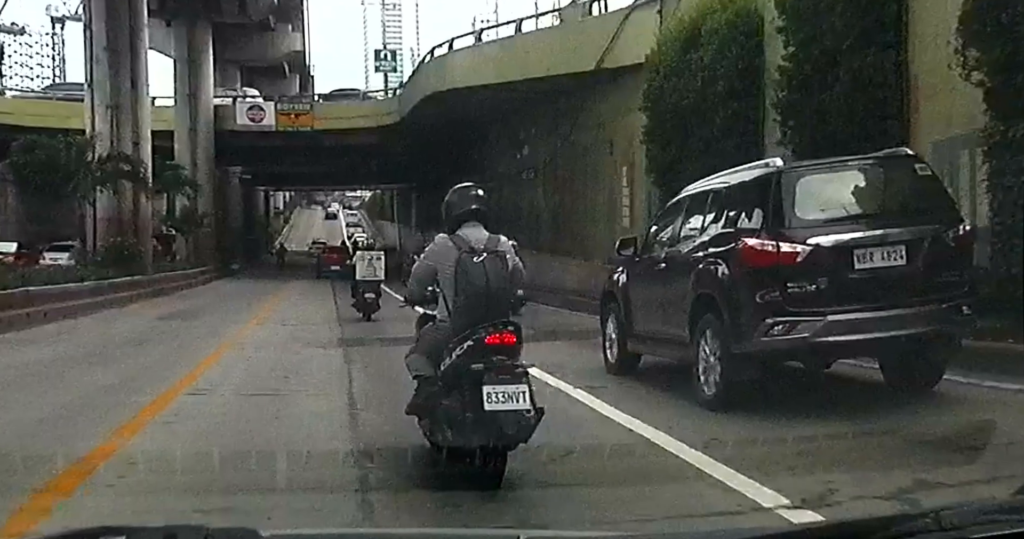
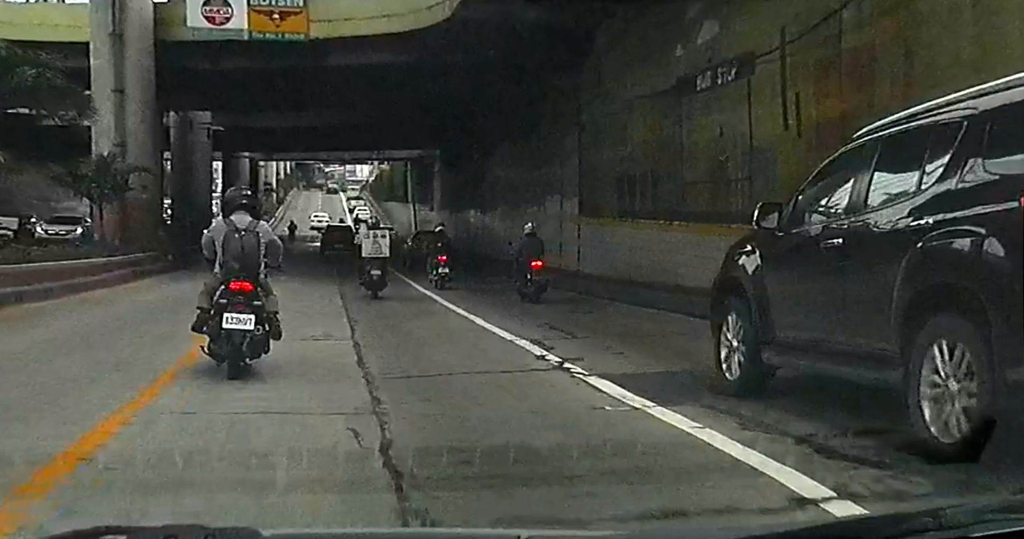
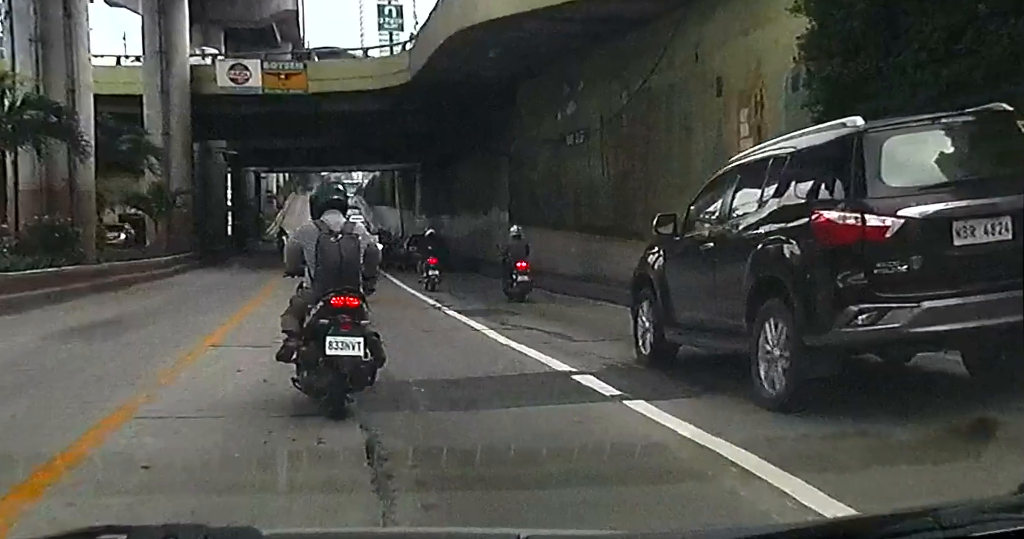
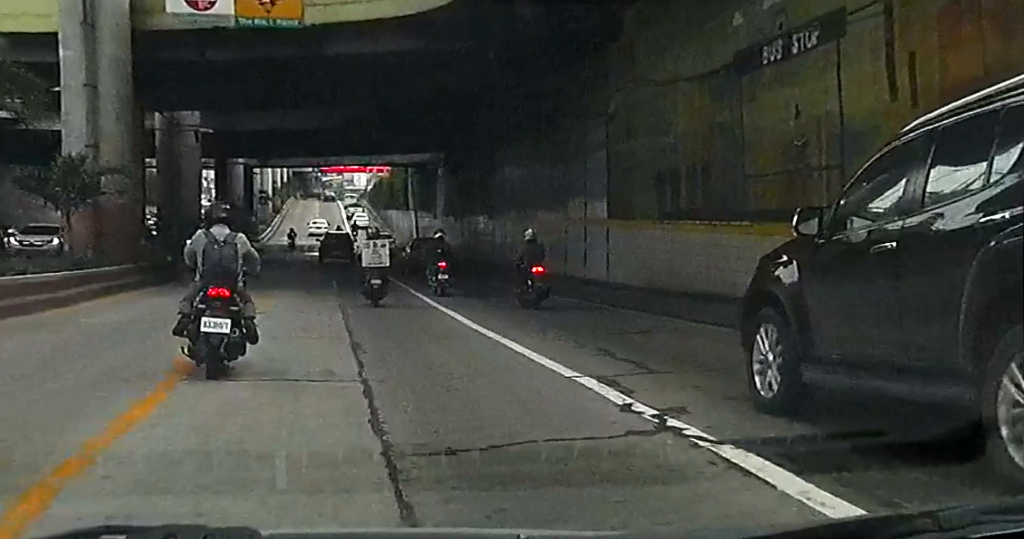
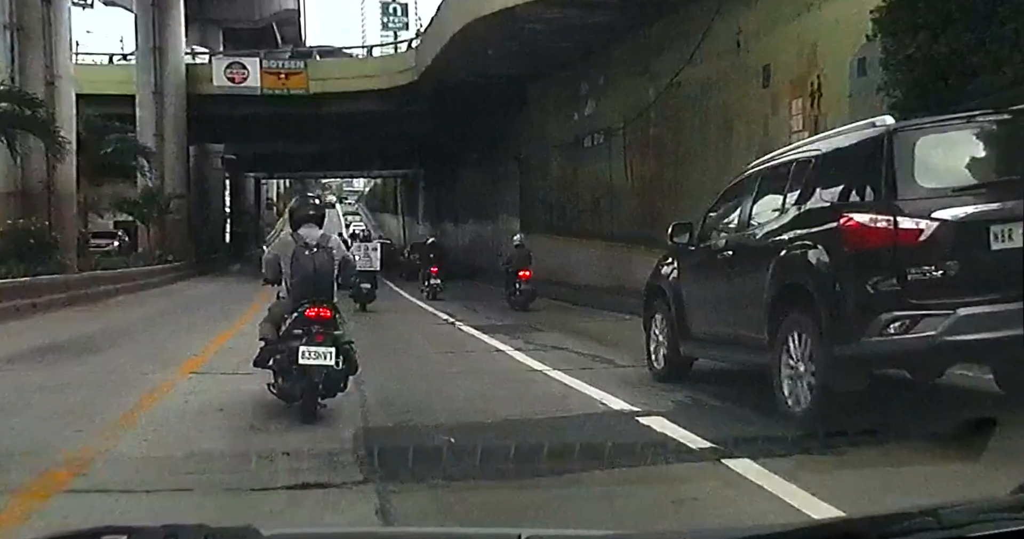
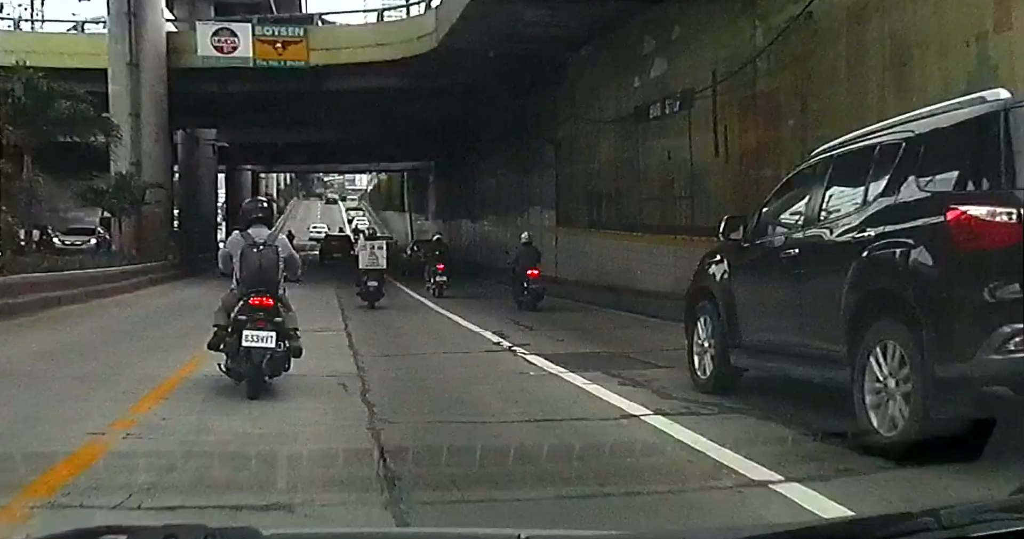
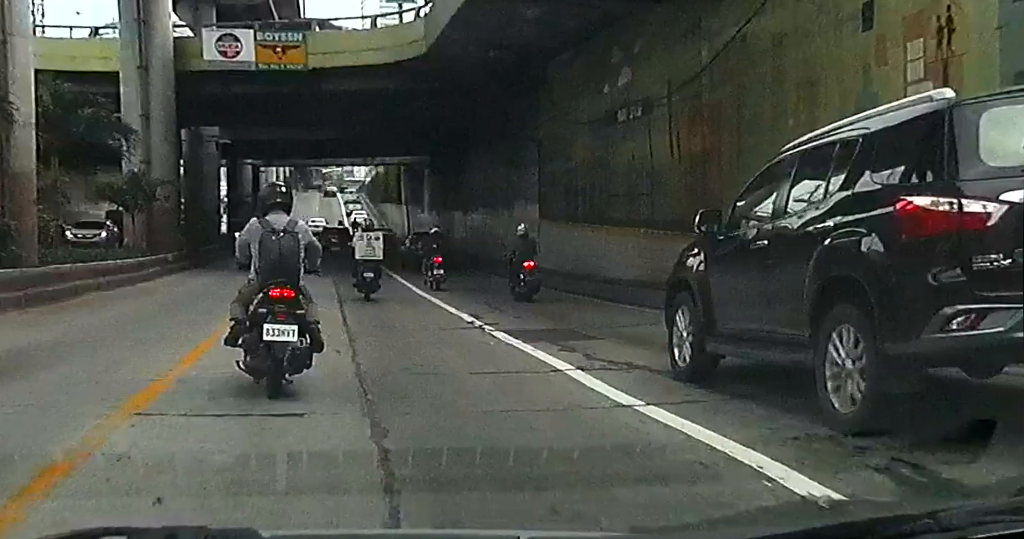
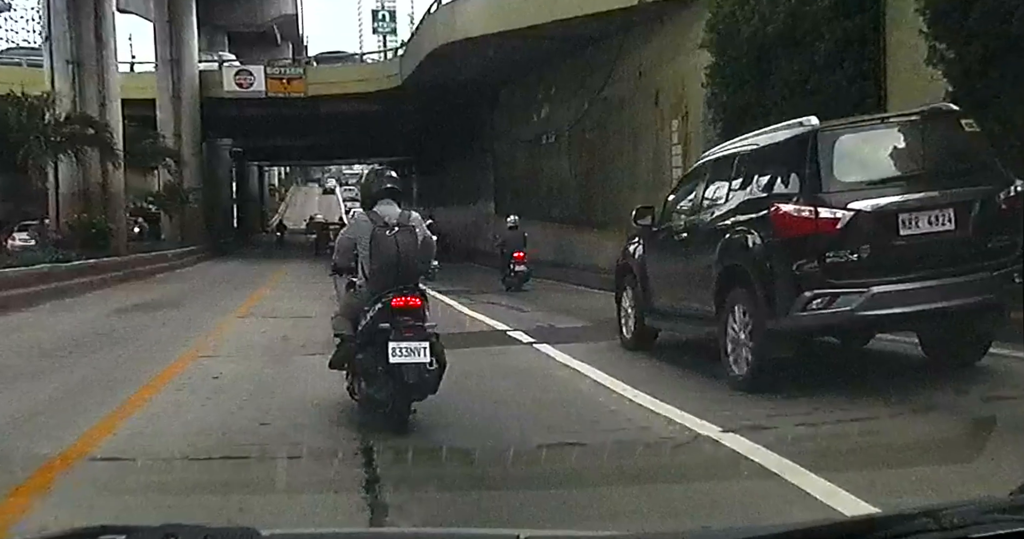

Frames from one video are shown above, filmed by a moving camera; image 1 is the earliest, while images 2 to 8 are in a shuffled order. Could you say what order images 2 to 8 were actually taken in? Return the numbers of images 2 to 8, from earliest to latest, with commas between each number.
8, 3, 5, 7, 6, 2, 4
